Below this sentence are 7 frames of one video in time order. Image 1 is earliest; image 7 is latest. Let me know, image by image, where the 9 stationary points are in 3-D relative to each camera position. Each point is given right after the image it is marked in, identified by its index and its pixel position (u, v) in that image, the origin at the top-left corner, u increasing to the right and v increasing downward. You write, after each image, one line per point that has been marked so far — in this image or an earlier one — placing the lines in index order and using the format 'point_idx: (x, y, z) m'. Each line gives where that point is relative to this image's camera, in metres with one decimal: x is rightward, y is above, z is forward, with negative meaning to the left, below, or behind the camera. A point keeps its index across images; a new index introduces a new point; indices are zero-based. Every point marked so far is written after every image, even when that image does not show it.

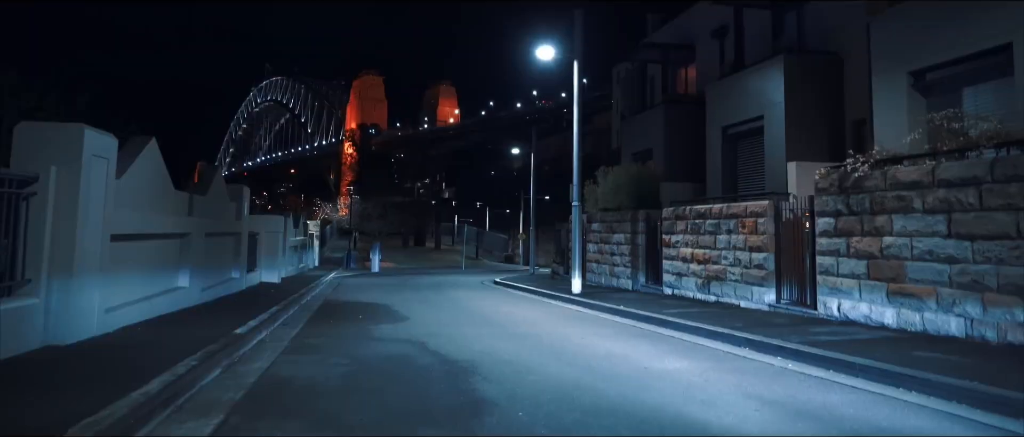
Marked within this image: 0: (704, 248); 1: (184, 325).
0: (+4.3, -0.7, +16.9) m
1: (-5.6, -1.8, +12.5) m
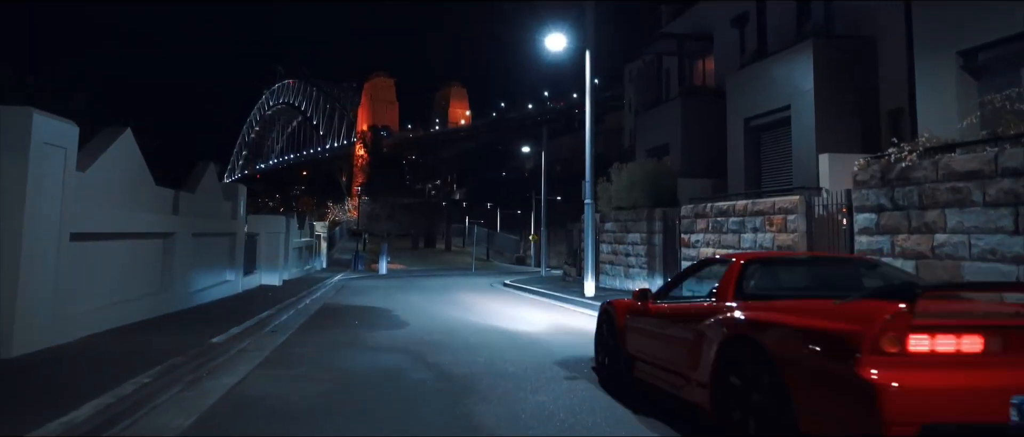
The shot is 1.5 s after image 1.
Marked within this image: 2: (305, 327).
0: (+4.5, -0.6, +15.7) m
1: (-5.5, -1.8, +11.5) m
2: (-3.9, -2.1, +14.1) m
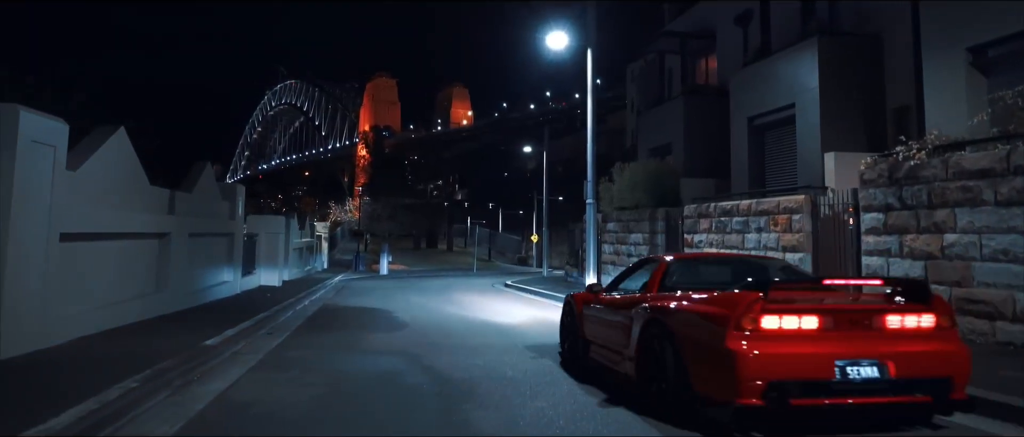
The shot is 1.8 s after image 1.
0: (+4.5, -0.6, +15.5) m
1: (-5.5, -1.8, +11.2) m
2: (-3.9, -2.0, +13.9) m
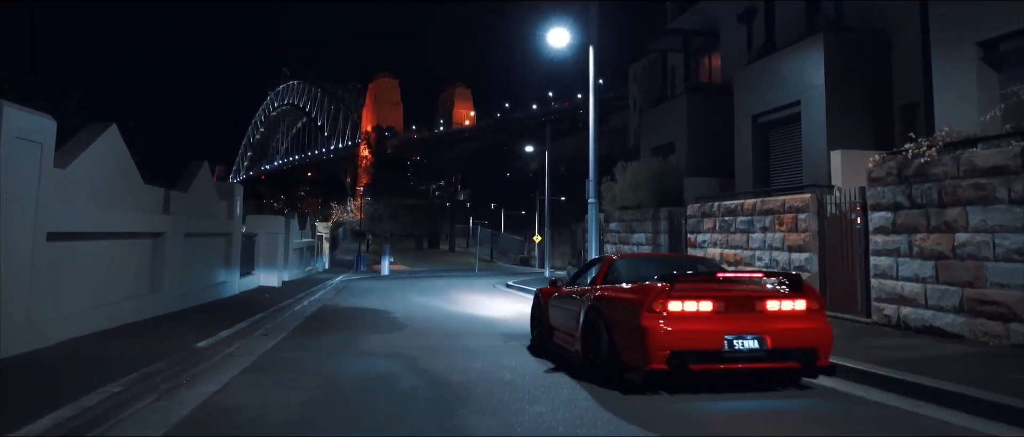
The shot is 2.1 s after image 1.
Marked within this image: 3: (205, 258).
0: (+4.5, -0.6, +15.2) m
1: (-5.5, -1.7, +11.0) m
2: (-3.9, -2.0, +13.7) m
3: (-7.3, -0.9, +17.8) m
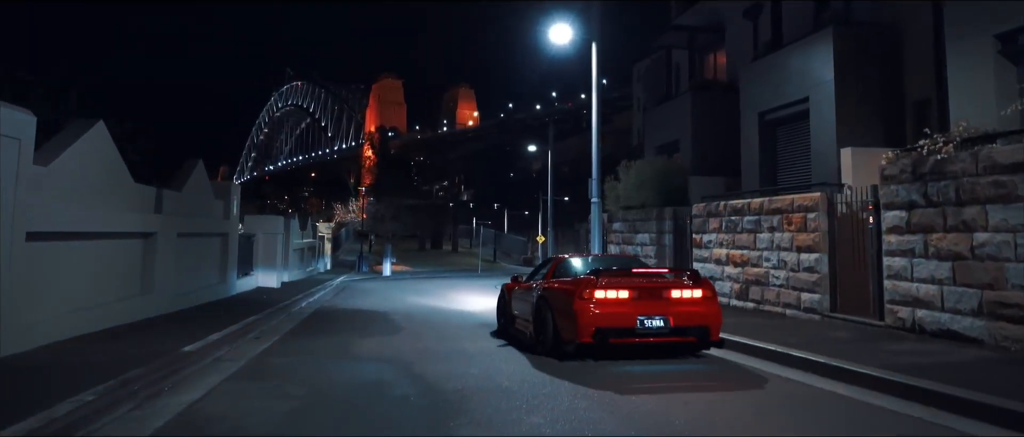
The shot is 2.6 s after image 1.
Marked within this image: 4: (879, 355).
0: (+4.5, -0.6, +14.8) m
1: (-5.5, -1.7, +10.7) m
2: (-3.9, -2.0, +13.3) m
3: (-7.3, -0.9, +17.5) m
4: (+4.5, -1.7, +9.1) m
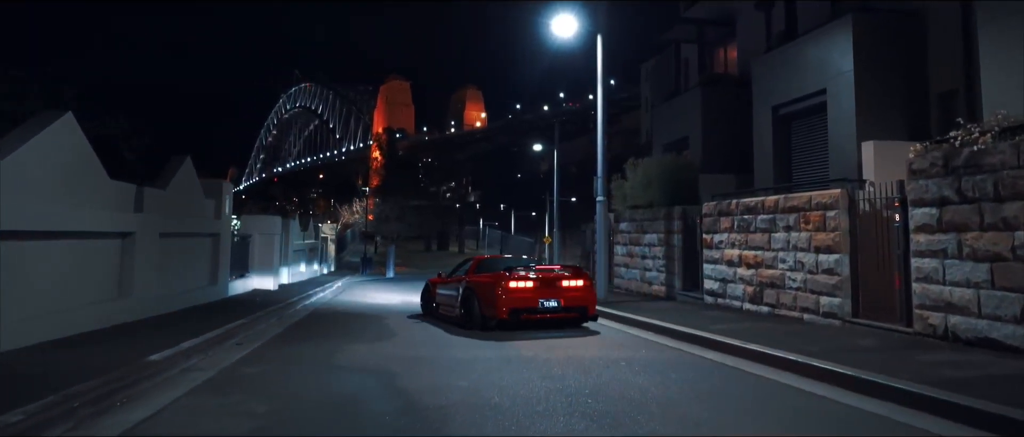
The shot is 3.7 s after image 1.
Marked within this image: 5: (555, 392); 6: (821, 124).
0: (+4.5, -0.6, +14.0) m
1: (-5.5, -1.7, +9.9) m
2: (-3.9, -2.0, +12.6) m
3: (-7.3, -0.9, +16.8) m
4: (+4.4, -1.6, +8.3) m
5: (+0.4, -1.7, +7.4) m
6: (+6.7, +2.1, +16.2) m
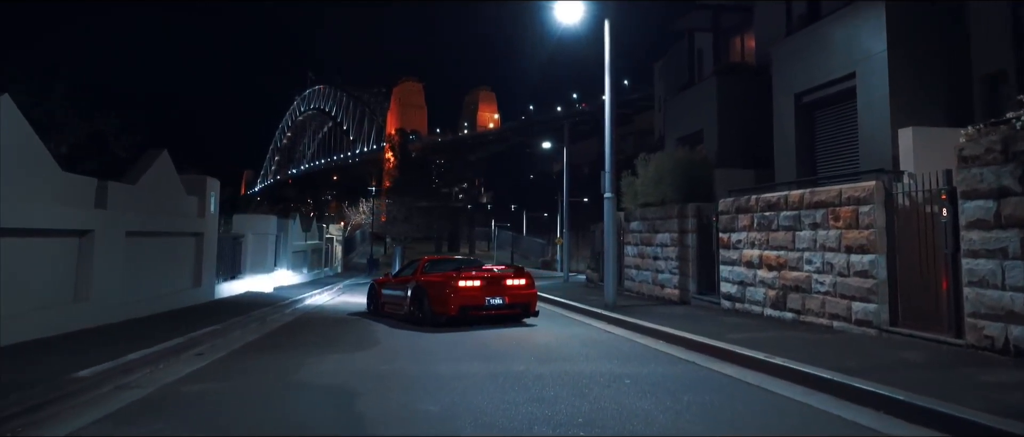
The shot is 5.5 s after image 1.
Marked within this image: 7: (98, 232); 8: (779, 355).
0: (+4.5, -0.5, +12.6) m
1: (-5.6, -1.6, +8.8) m
2: (-4.0, -2.0, +11.4) m
3: (-7.3, -0.9, +15.7) m
4: (+4.3, -1.6, +6.9) m
5: (+0.3, -1.7, +6.2) m
6: (+6.7, +2.1, +14.8) m
7: (-6.7, -0.2, +12.3) m
8: (+3.2, -1.6, +9.1) m
